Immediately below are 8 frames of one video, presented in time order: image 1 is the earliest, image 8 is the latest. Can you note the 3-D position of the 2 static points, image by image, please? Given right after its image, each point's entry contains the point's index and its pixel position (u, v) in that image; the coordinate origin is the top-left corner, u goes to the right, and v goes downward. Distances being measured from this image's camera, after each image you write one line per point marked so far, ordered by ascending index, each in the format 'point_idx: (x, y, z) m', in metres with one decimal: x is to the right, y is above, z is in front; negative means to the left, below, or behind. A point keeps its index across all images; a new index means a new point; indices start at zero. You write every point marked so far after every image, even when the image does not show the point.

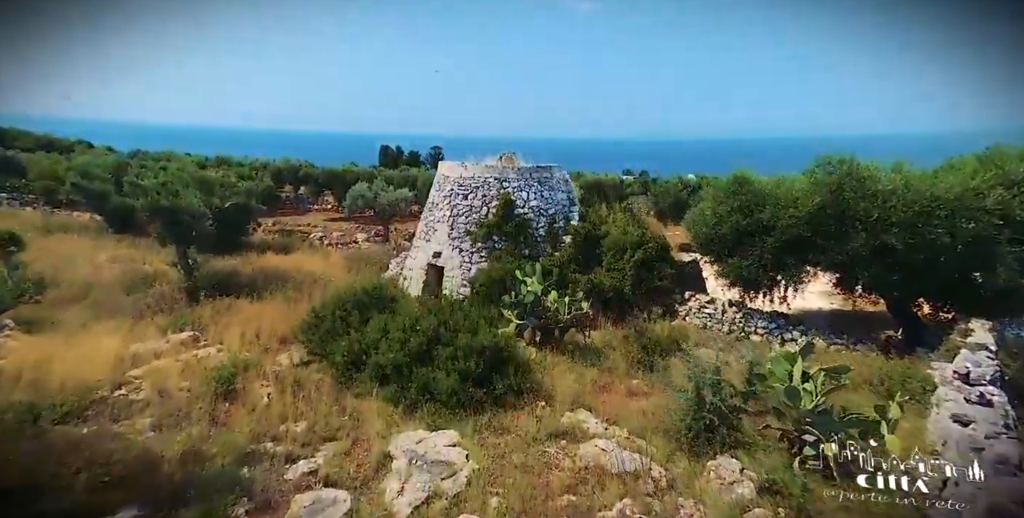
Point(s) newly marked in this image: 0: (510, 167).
0: (0.0, +2.0, +15.2) m
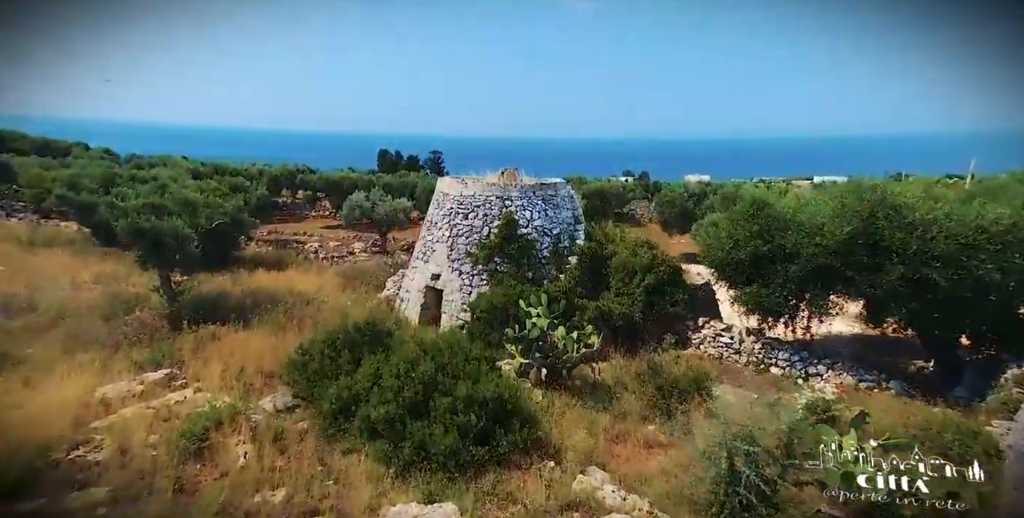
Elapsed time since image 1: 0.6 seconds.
0: (0.0, +1.6, +14.4) m
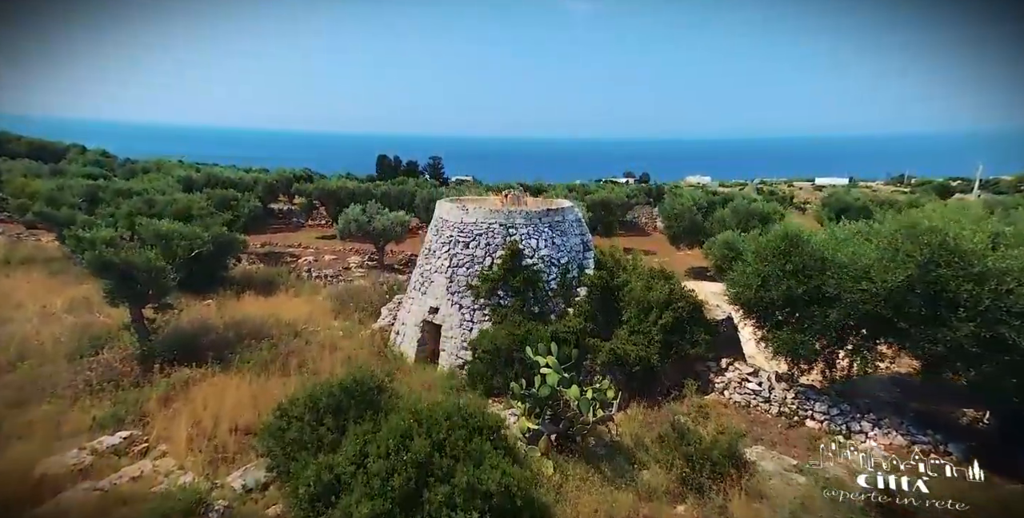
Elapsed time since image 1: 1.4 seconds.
0: (+0.1, +0.9, +13.3) m
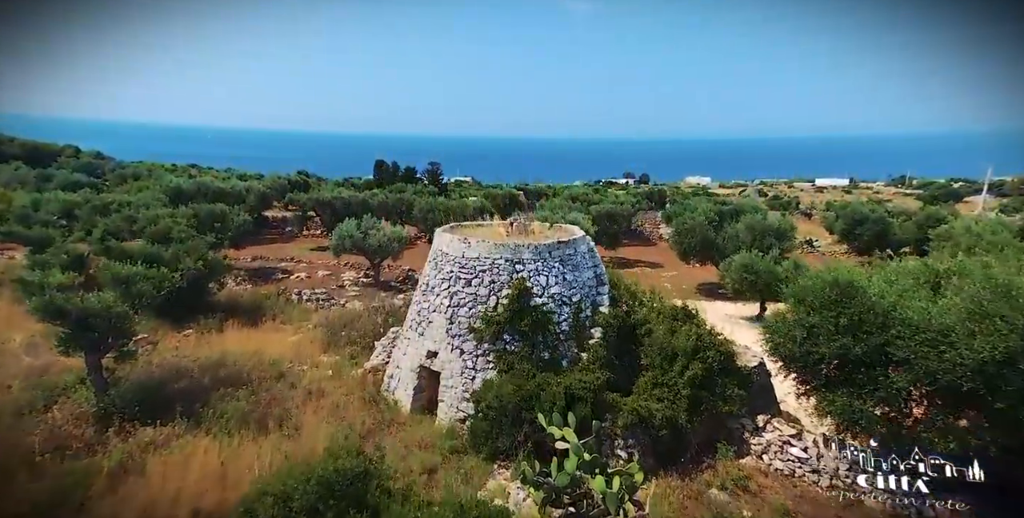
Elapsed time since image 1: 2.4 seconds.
0: (+0.2, +0.3, +11.9) m
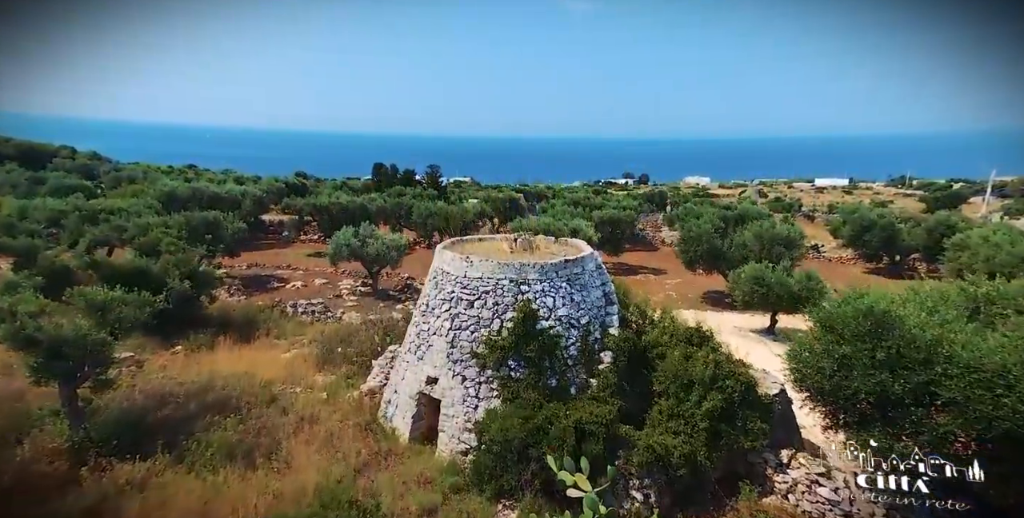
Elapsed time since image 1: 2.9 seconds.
0: (+0.3, -0.1, +11.2) m
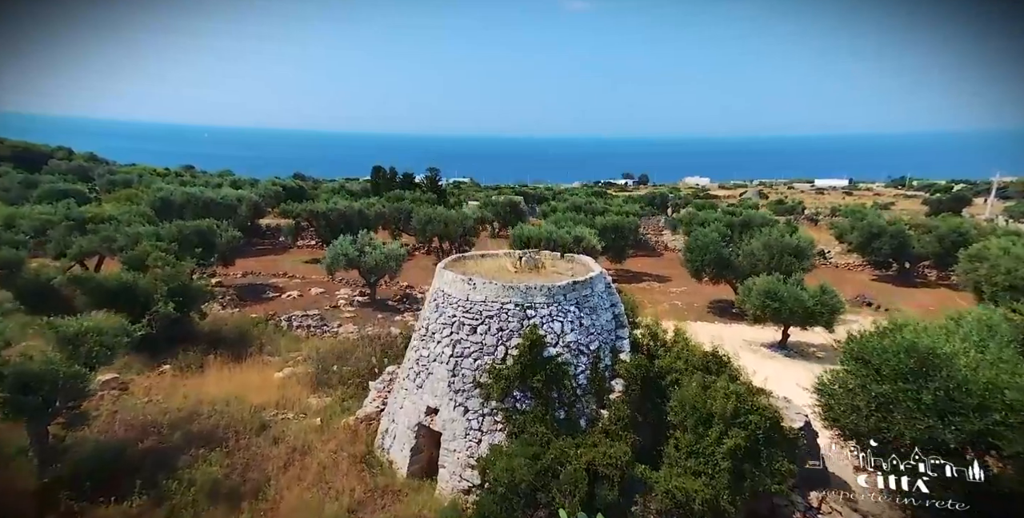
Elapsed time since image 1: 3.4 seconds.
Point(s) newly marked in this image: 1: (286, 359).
0: (+0.4, -0.4, +10.5) m
1: (-5.7, -2.5, +16.8) m
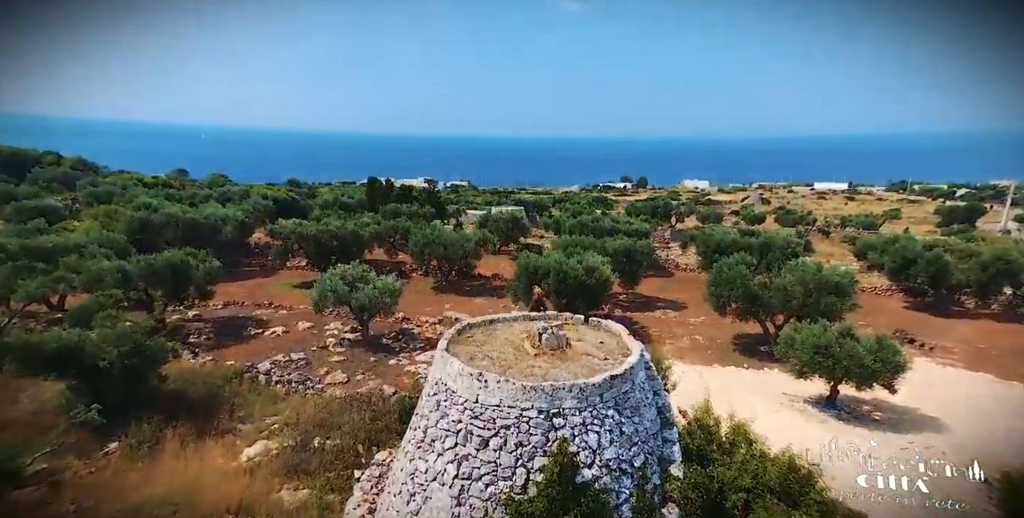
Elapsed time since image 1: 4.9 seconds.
0: (+0.6, -1.6, +8.1) m
1: (-5.4, -3.6, +14.4) m
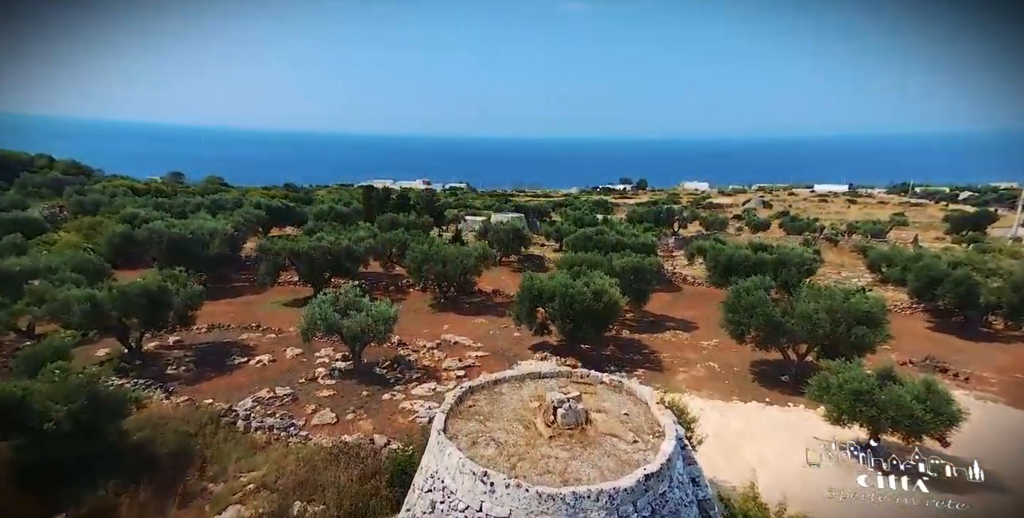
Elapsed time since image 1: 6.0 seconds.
0: (+0.8, -2.3, +6.4) m
1: (-5.3, -4.4, +12.7) m
